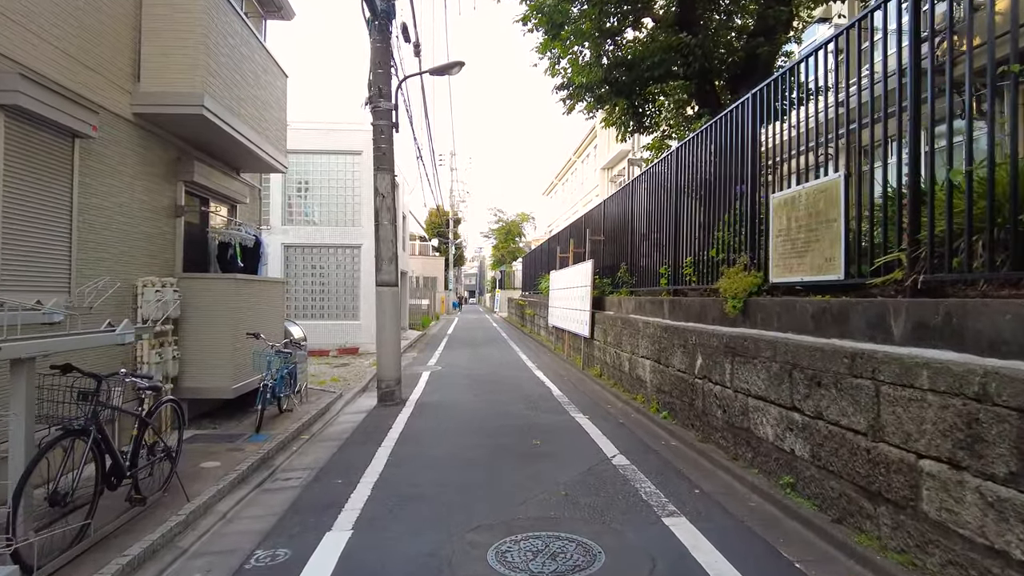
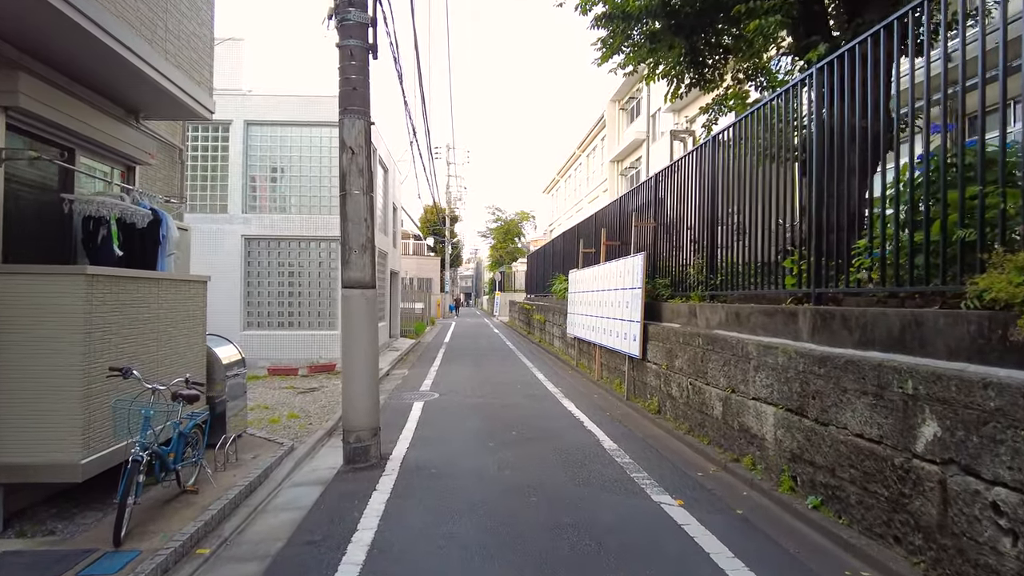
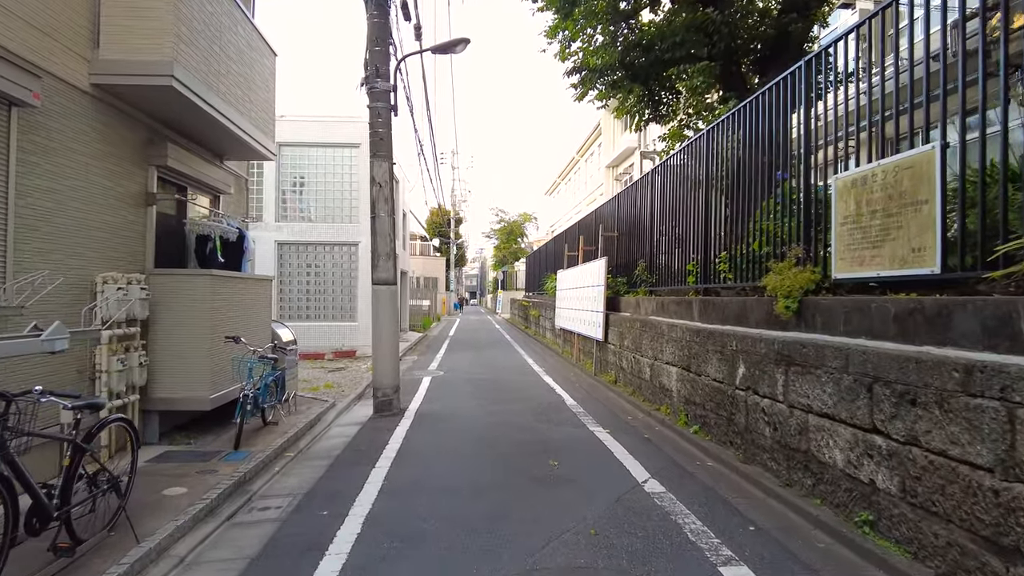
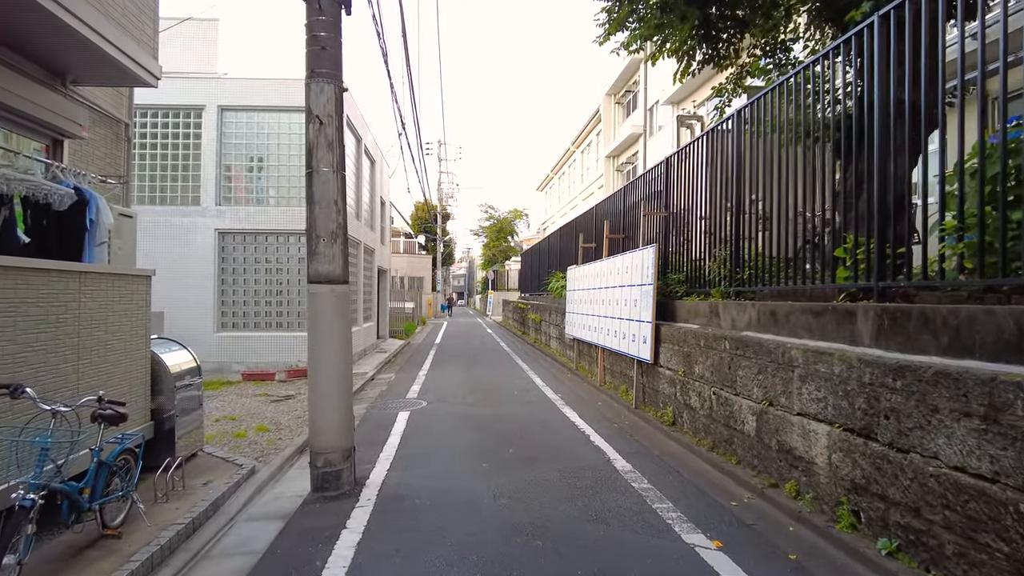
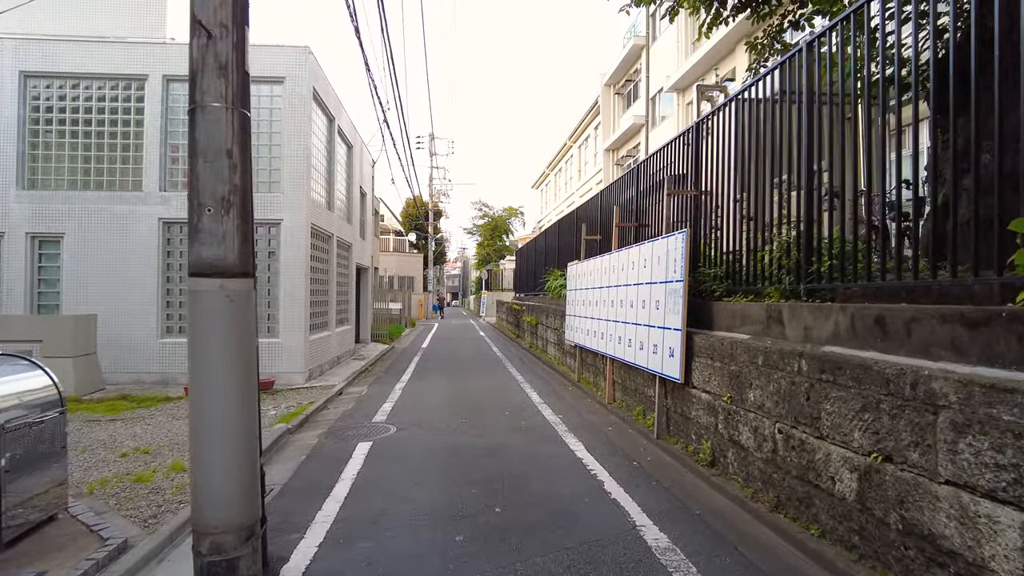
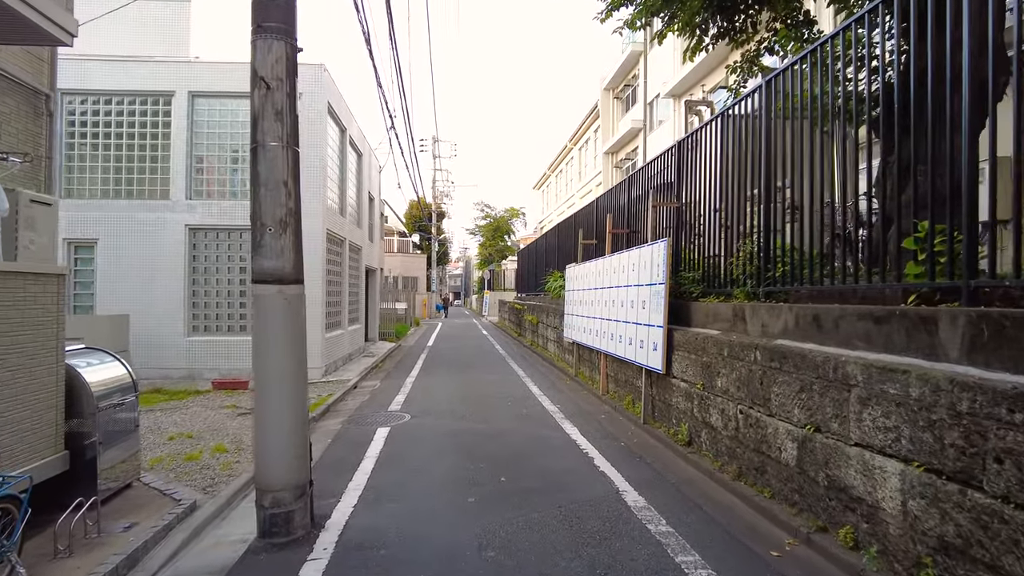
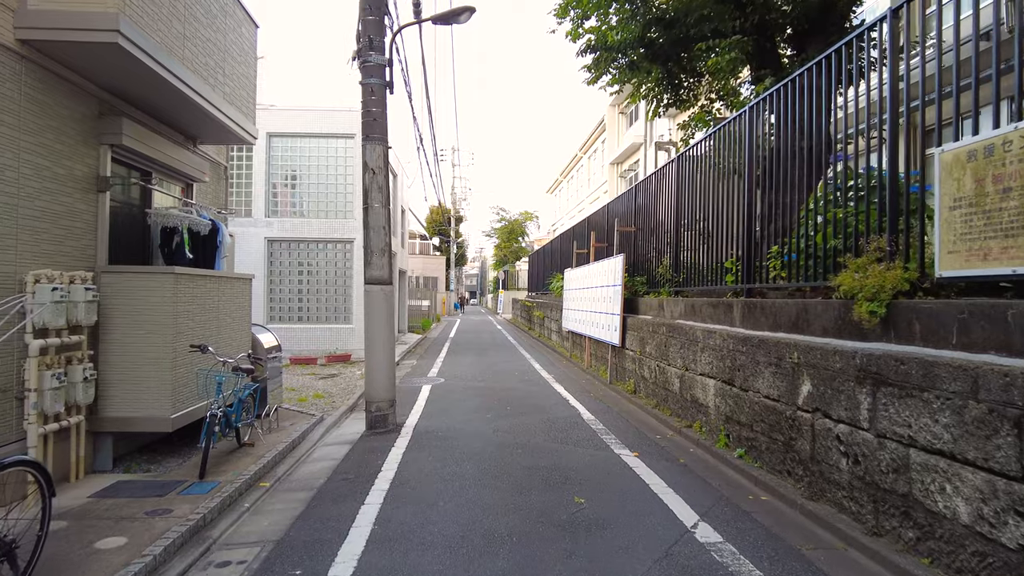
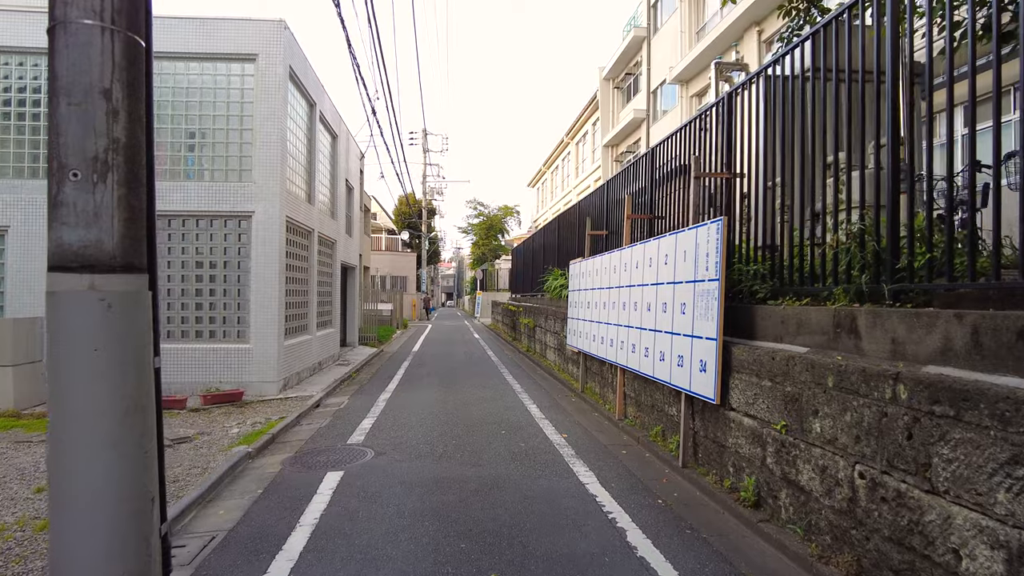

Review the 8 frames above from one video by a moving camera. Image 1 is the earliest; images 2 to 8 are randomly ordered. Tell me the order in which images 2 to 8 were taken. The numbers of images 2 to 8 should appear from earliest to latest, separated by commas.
3, 7, 2, 4, 6, 5, 8
